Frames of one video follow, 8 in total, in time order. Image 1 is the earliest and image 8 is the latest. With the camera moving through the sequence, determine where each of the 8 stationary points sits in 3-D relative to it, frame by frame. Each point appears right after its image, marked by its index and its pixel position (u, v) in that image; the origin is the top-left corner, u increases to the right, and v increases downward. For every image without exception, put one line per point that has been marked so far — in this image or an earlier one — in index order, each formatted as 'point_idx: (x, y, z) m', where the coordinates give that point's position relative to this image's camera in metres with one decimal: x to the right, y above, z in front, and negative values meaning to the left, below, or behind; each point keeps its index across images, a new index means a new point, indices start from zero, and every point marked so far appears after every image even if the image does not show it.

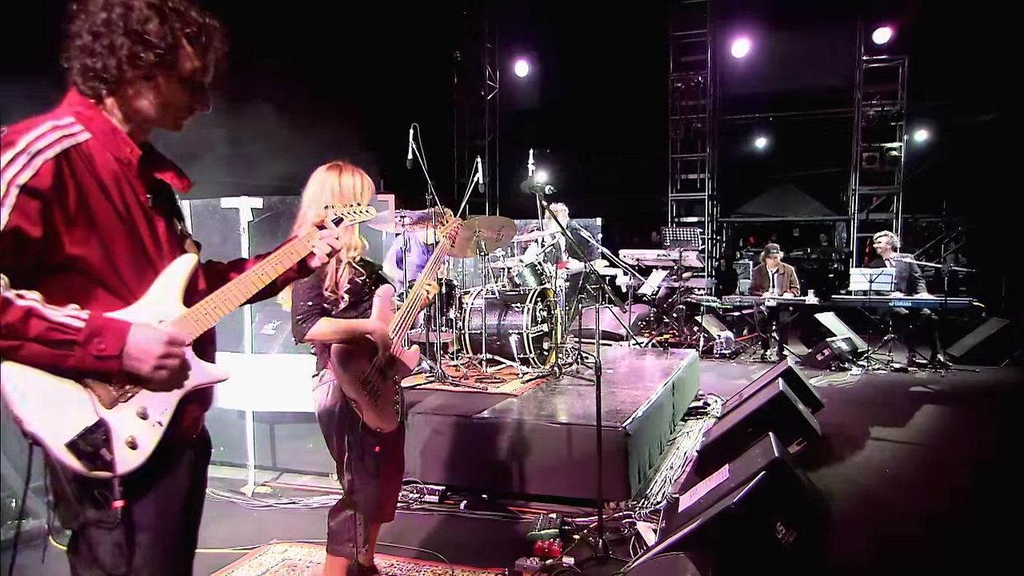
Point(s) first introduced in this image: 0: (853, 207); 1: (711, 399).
0: (+5.0, +1.2, +11.0) m
1: (+1.6, -0.9, +6.0) m
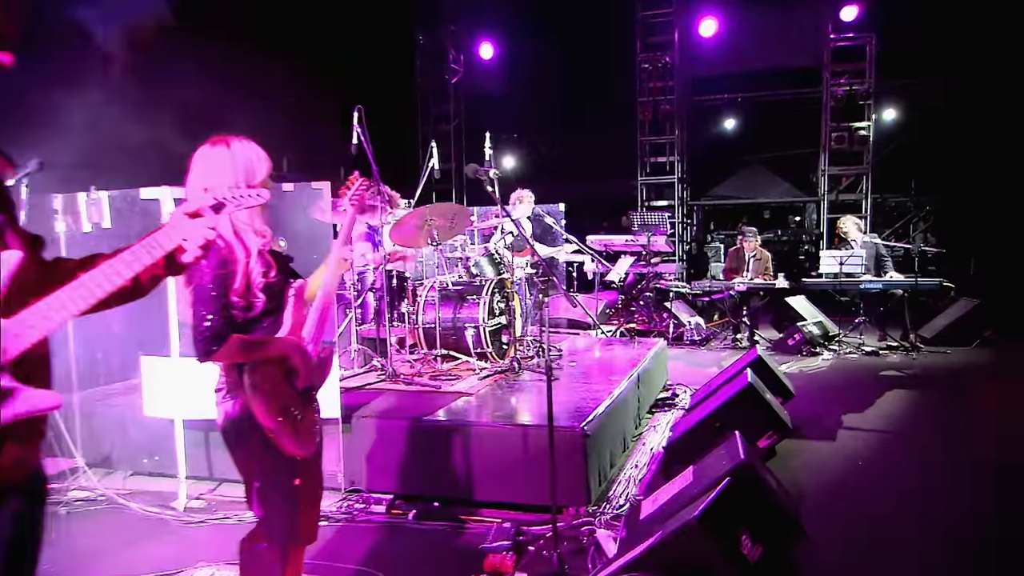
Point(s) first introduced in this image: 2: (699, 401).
0: (+4.5, +1.4, +10.9) m
1: (+1.3, -0.8, +5.8) m
2: (+1.2, -0.7, +5.0) m
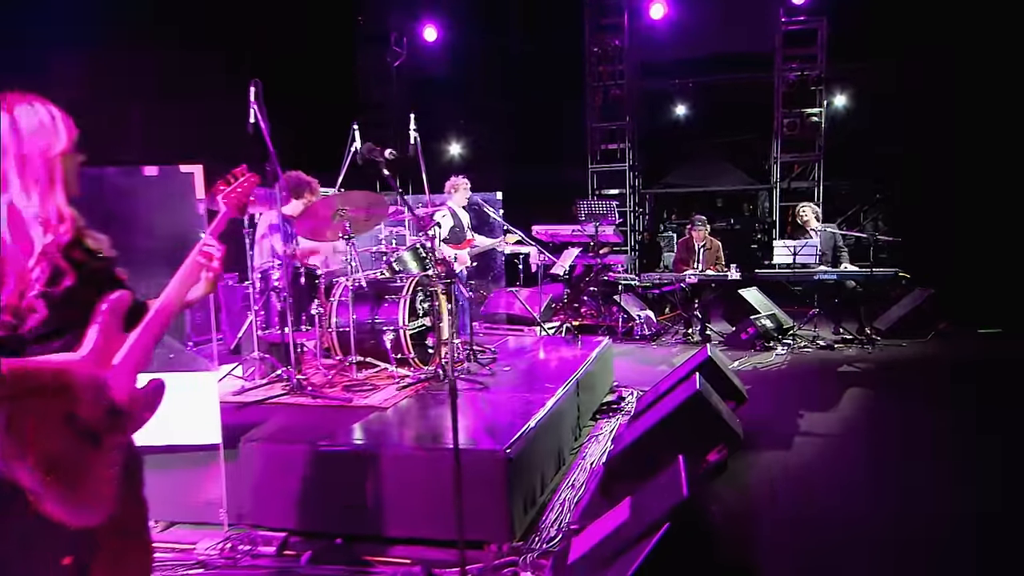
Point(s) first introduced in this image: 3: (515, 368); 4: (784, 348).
0: (+3.7, +1.6, +10.6) m
1: (+0.8, -0.7, +5.4) m
2: (+0.8, -0.7, +4.5) m
3: (0.0, -0.5, +4.7) m
4: (+2.6, -0.6, +7.2) m
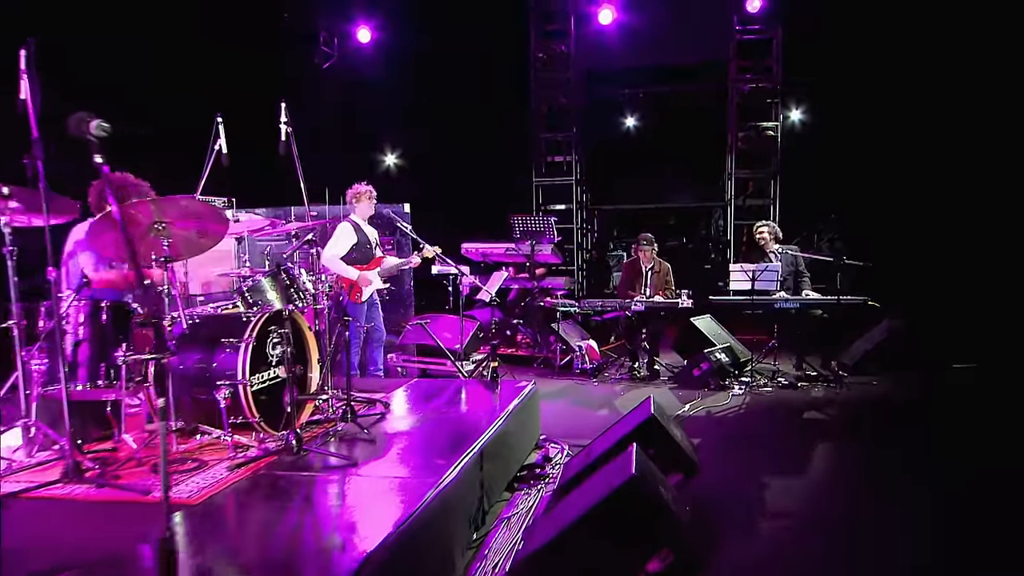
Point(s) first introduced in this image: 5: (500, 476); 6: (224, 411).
0: (+2.8, +1.2, +9.9) m
1: (+0.3, -0.9, +4.4) m
2: (+0.3, -0.9, +3.6) m
3: (-0.5, -0.7, +3.7) m
4: (+1.9, -0.8, +6.3) m
5: (0.0, -0.9, +3.6) m
6: (-1.1, -0.5, +3.0) m
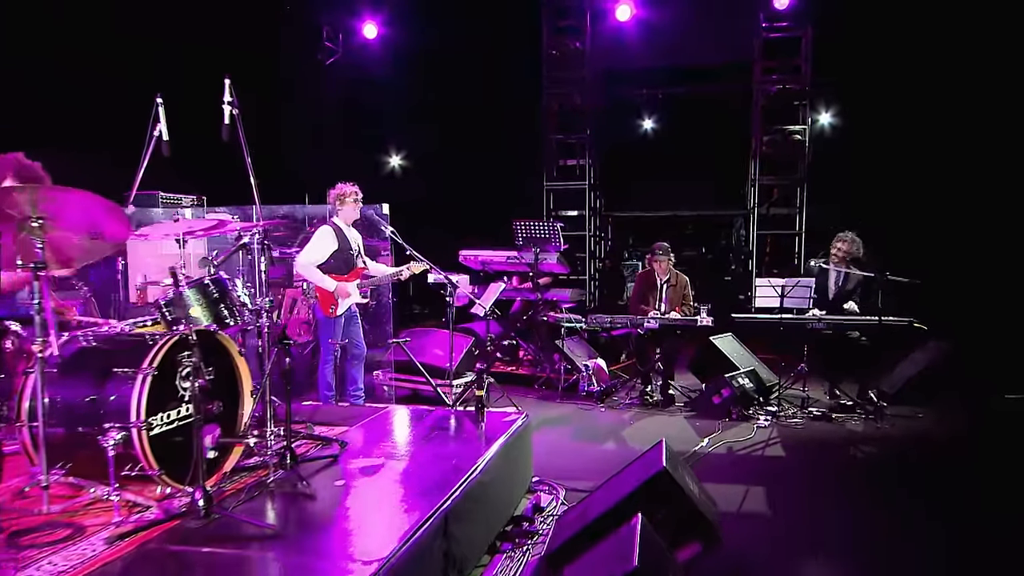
0: (+2.9, +1.1, +9.1) m
1: (+0.2, -1.0, +3.7) m
2: (+0.2, -1.0, +2.9) m
3: (-0.6, -0.7, +3.0) m
4: (+1.9, -1.0, +5.6) m
5: (-0.1, -1.0, +2.9) m
6: (-1.2, -0.5, +2.4) m
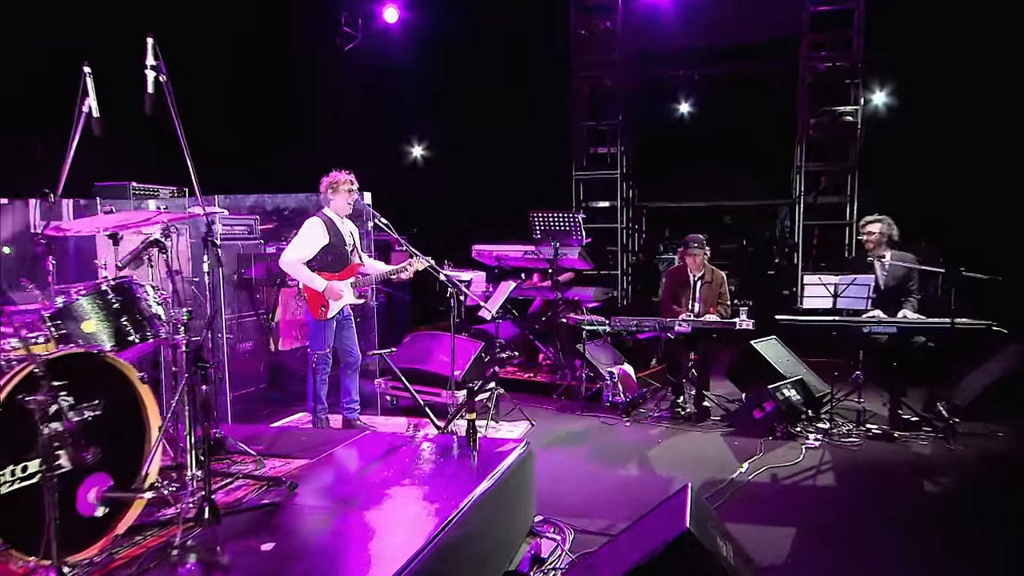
0: (+3.2, +1.1, +8.3) m
1: (+0.2, -1.0, +3.1) m
2: (+0.1, -1.0, +2.2) m
3: (-0.6, -0.8, +2.4) m
4: (+2.0, -1.0, +4.9) m
5: (-0.2, -1.0, +2.3) m
6: (-1.3, -0.6, +1.8) m
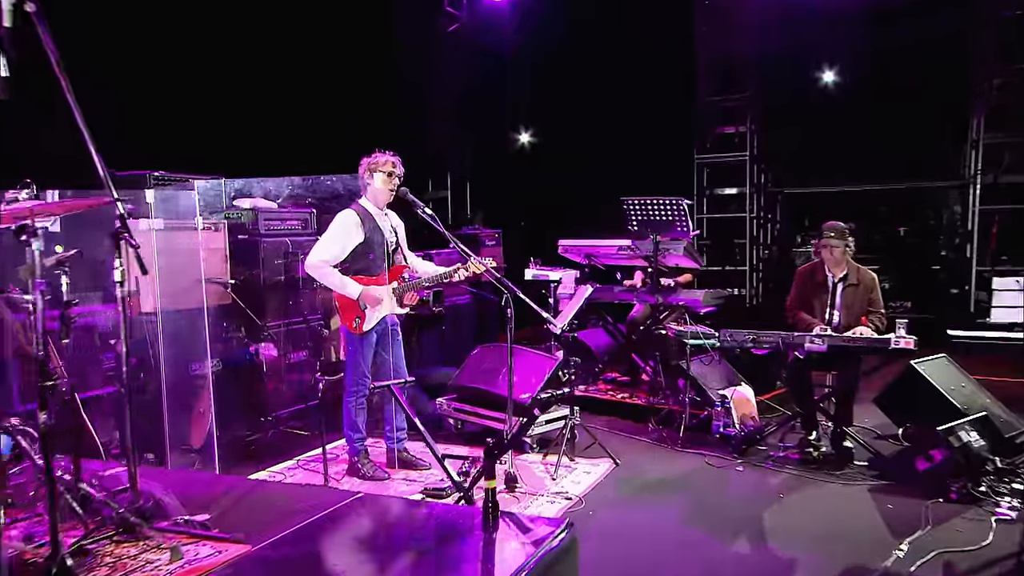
0: (+4.1, +1.1, +6.7) m
1: (+0.2, -1.1, +2.1) m
2: (0.0, -1.1, +1.2) m
3: (-0.7, -0.8, +1.5) m
4: (+2.3, -1.0, +3.5) m
5: (-0.3, -1.0, +1.4) m
6: (-1.5, -0.6, +1.0) m
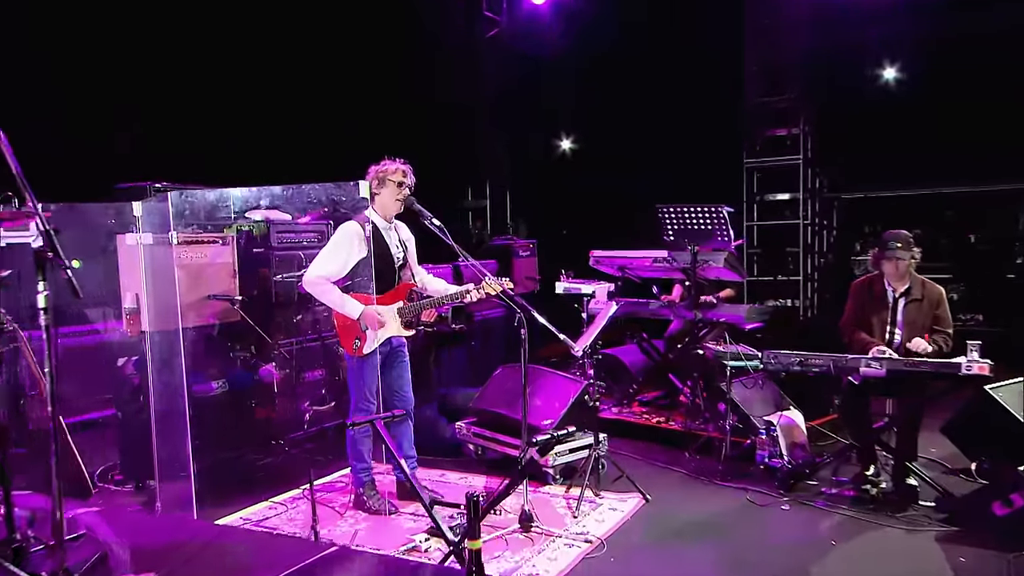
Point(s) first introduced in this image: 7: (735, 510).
0: (+4.4, +1.0, +6.0) m
1: (+0.2, -1.2, +1.7) m
2: (-0.1, -1.1, +0.9) m
3: (-0.8, -0.9, +1.2) m
4: (+2.4, -1.1, +3.0) m
5: (-0.4, -1.1, +1.0) m
6: (-1.6, -0.7, +0.8) m
7: (+1.1, -1.1, +3.7) m
